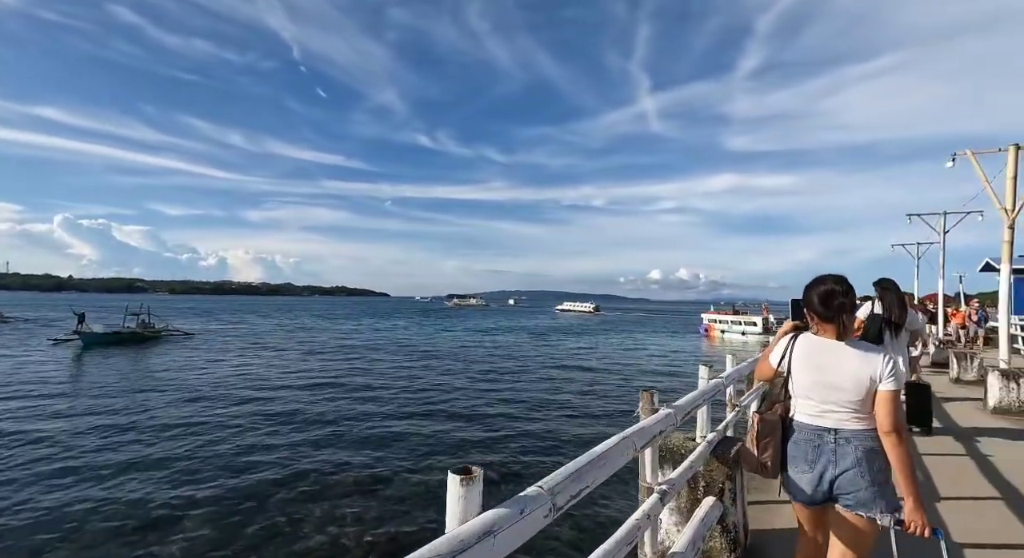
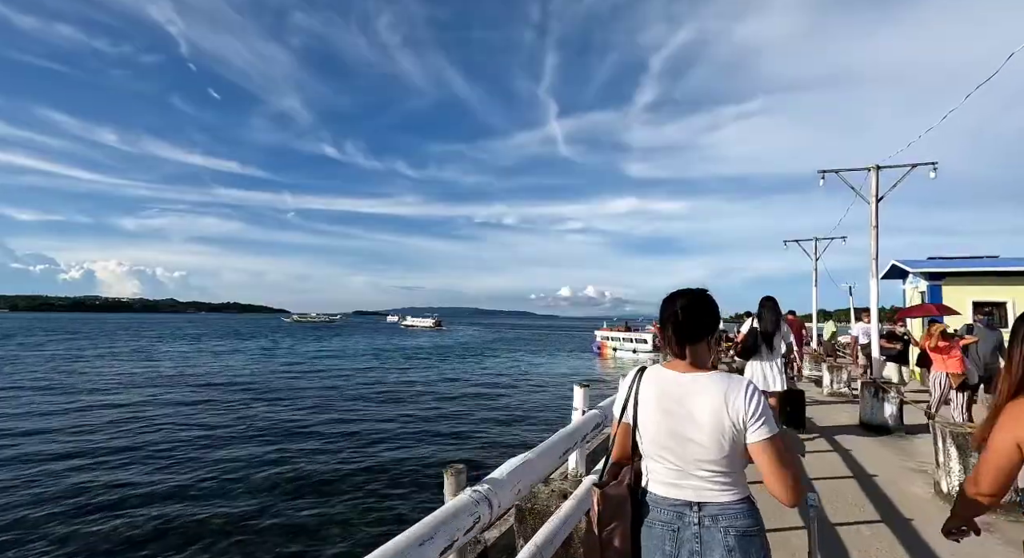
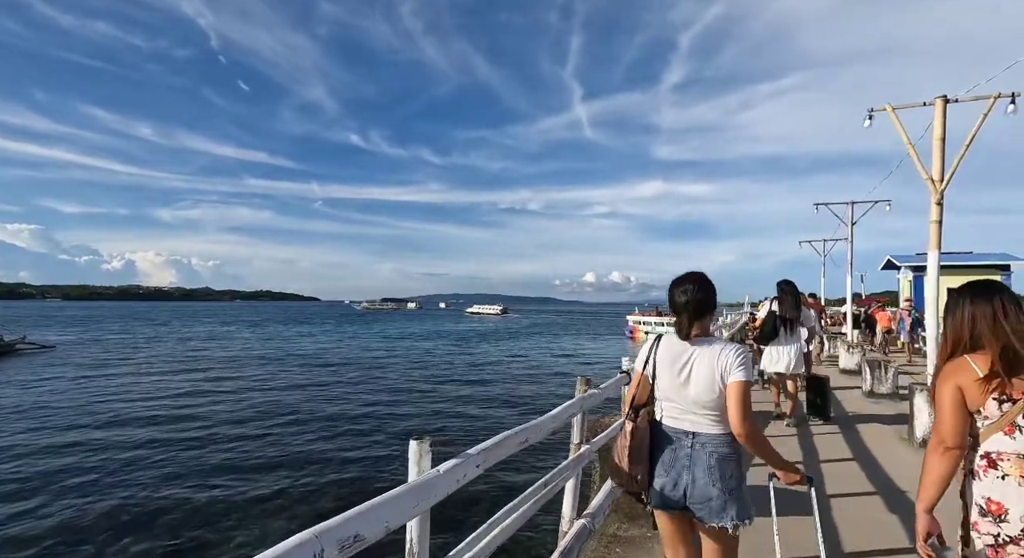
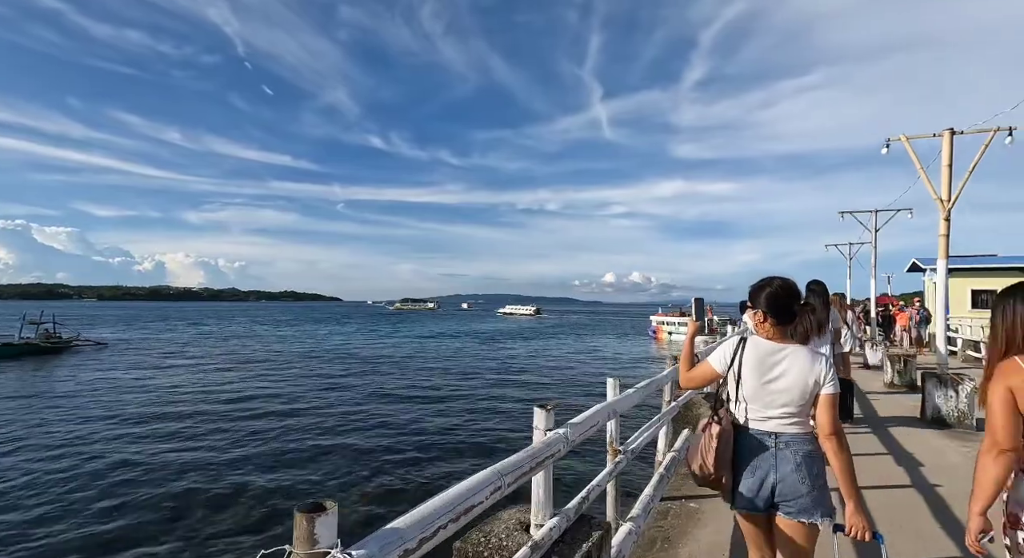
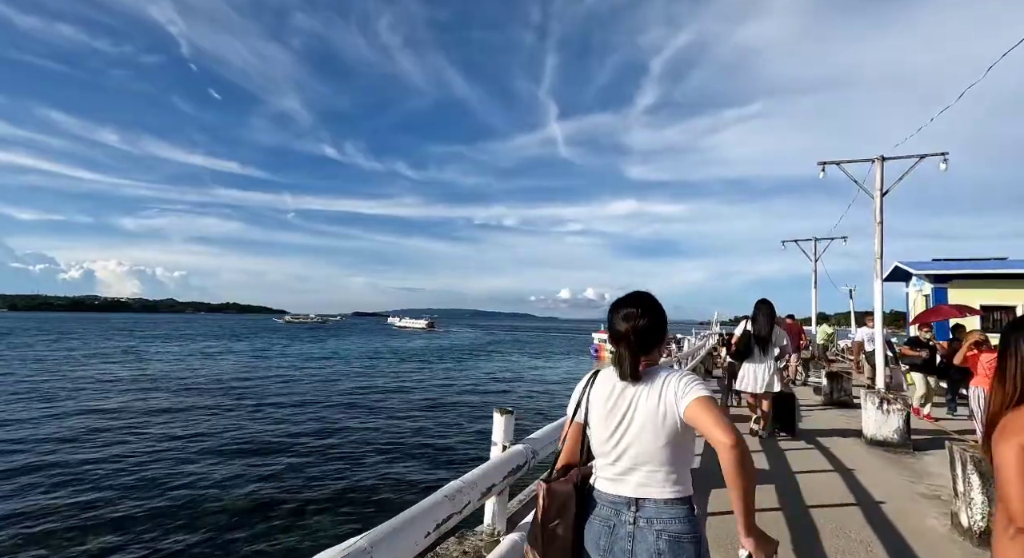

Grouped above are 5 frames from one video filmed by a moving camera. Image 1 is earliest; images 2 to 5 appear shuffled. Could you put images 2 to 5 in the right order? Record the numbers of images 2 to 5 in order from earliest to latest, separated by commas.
4, 3, 2, 5
